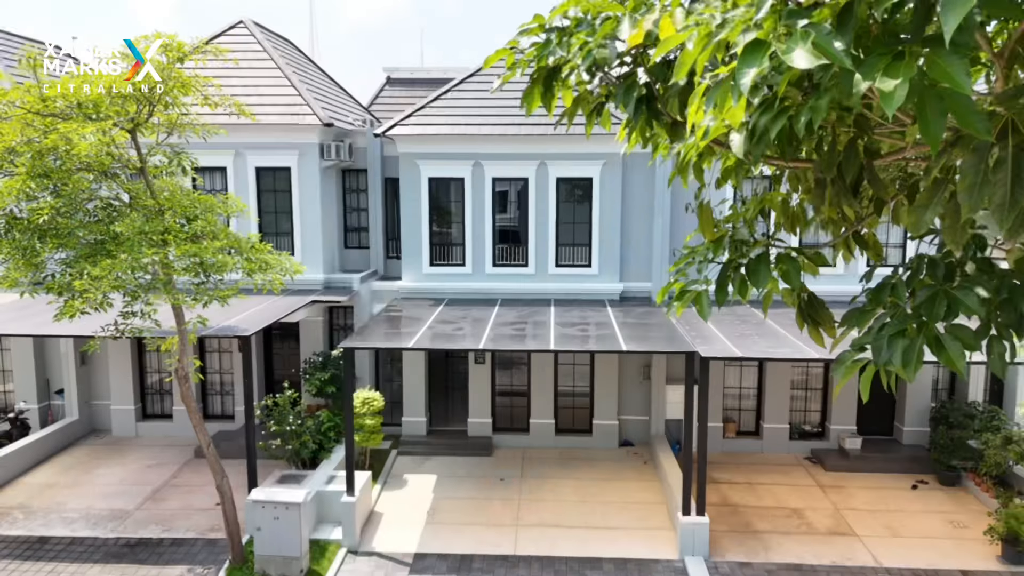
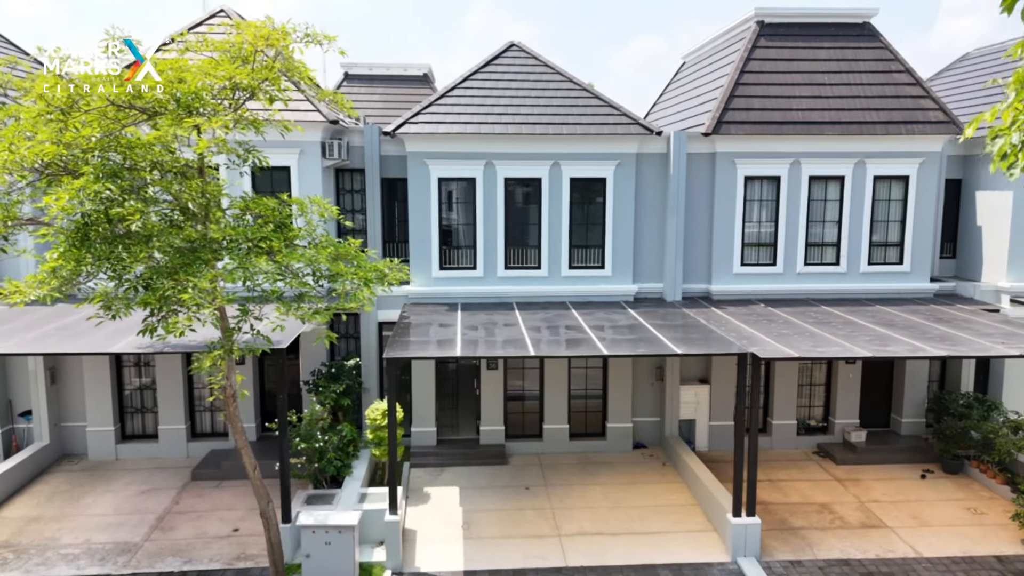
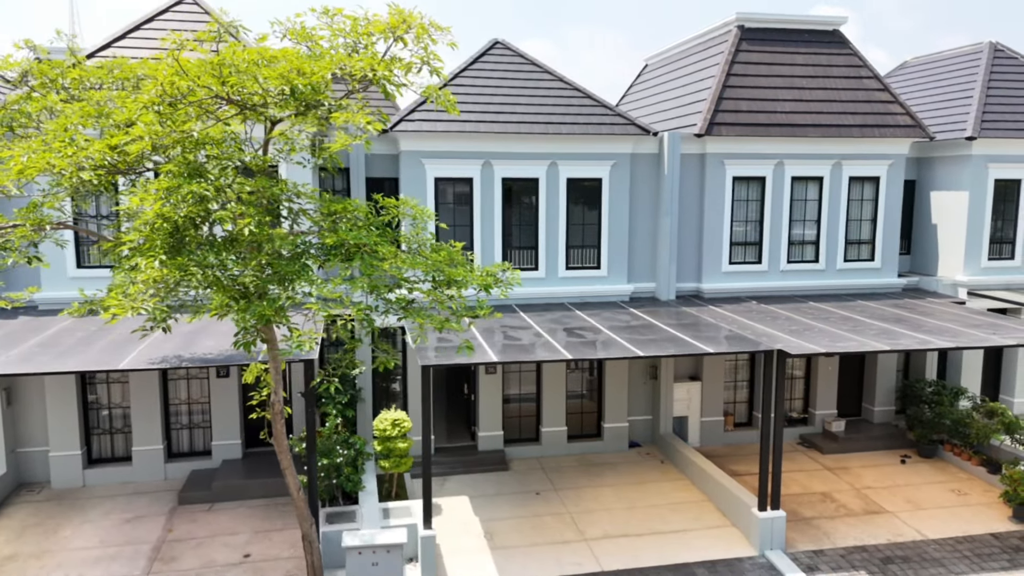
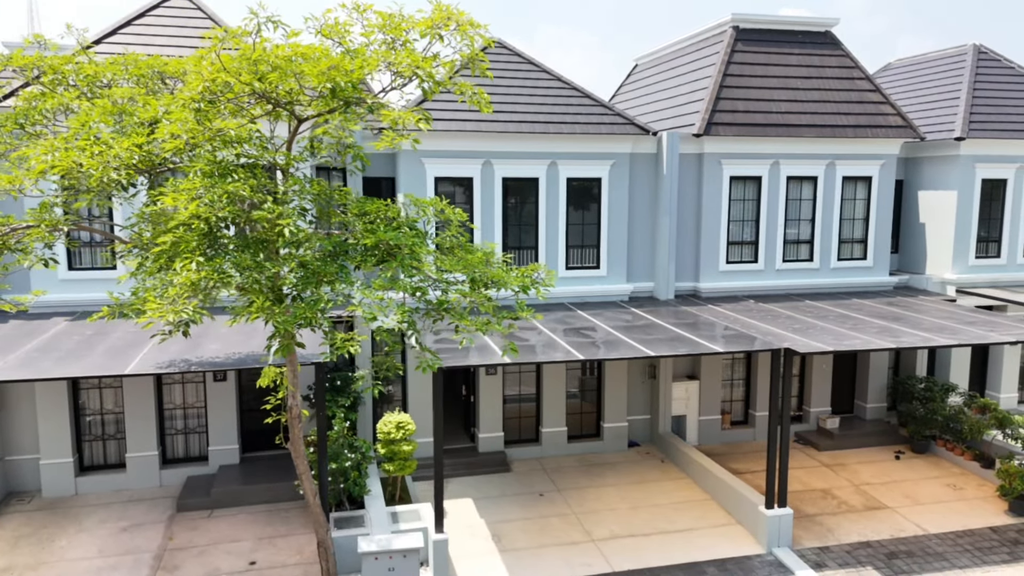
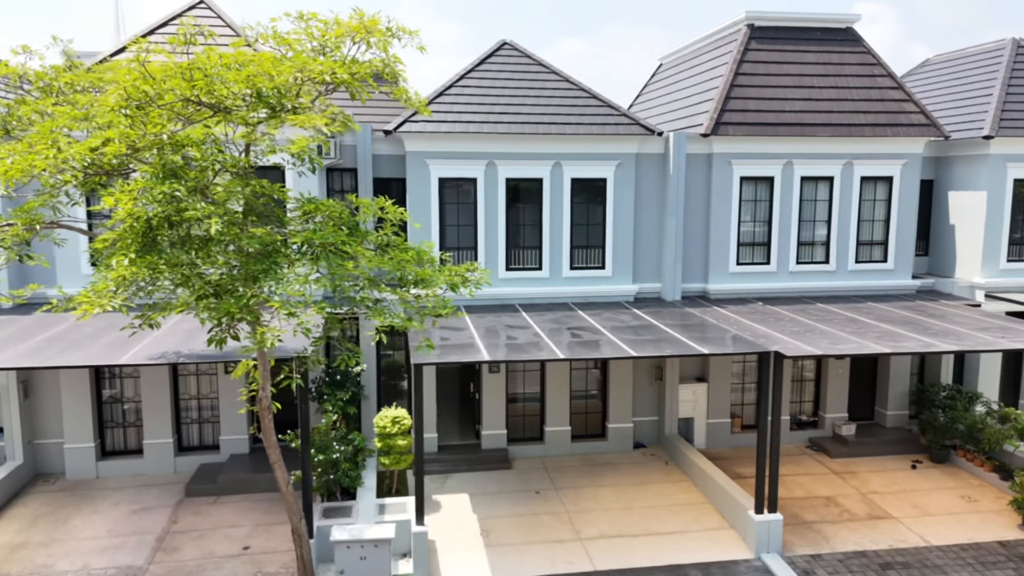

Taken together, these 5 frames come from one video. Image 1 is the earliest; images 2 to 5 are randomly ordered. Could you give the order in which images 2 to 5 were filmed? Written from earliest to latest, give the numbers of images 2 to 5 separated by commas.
2, 5, 3, 4
